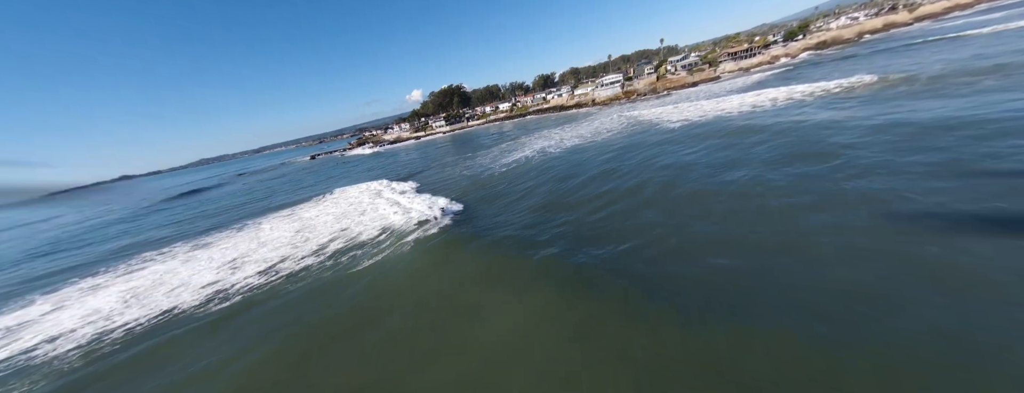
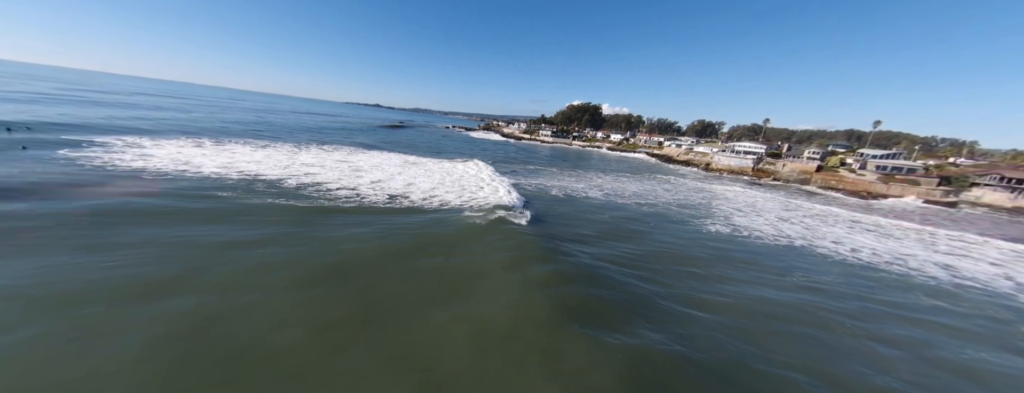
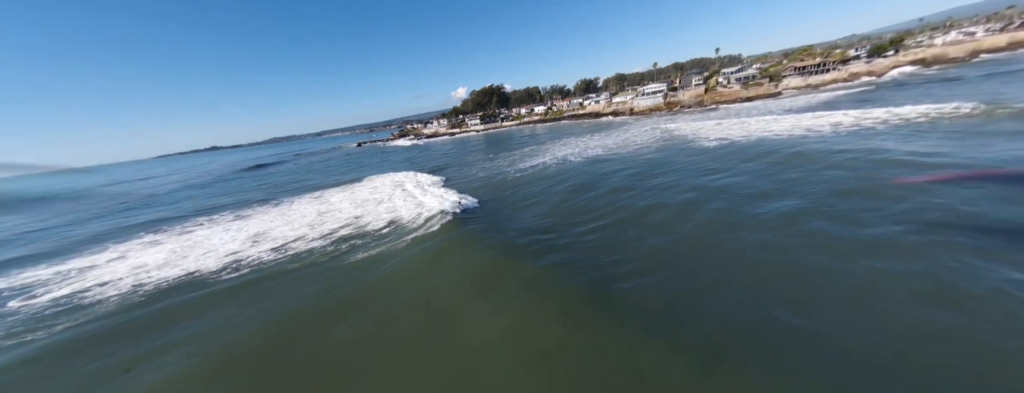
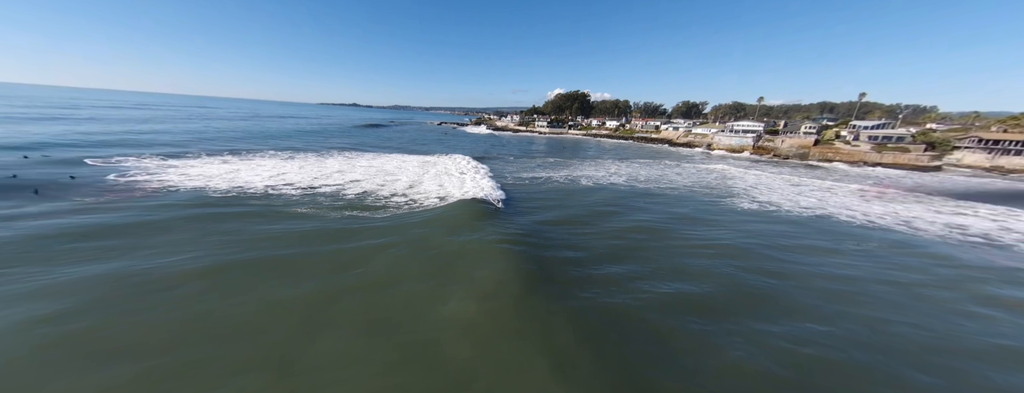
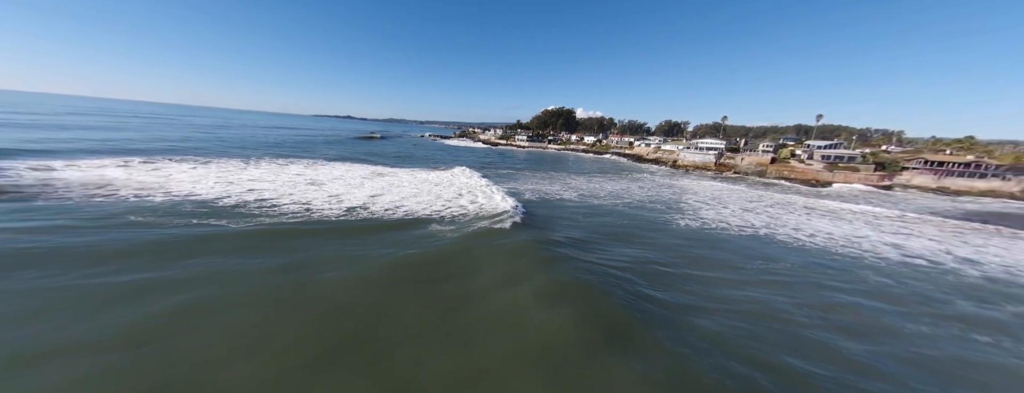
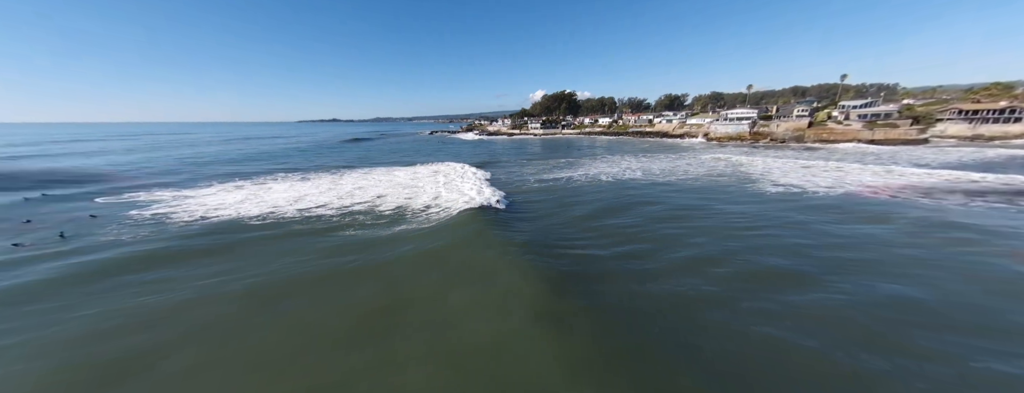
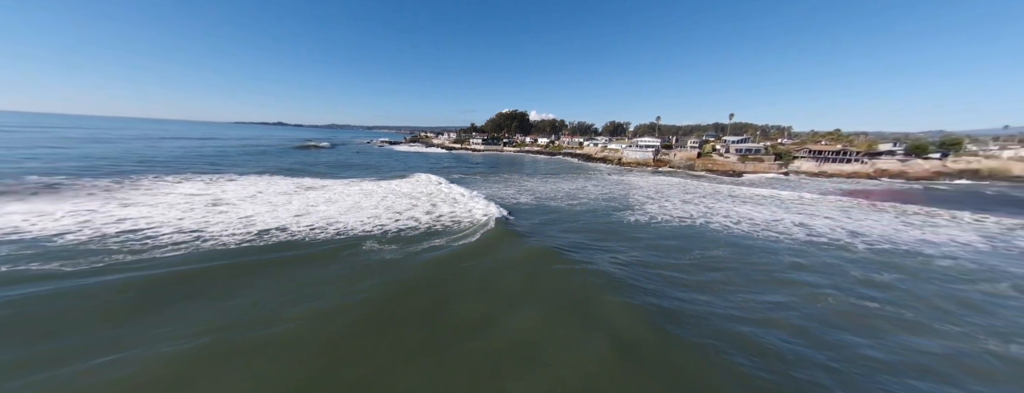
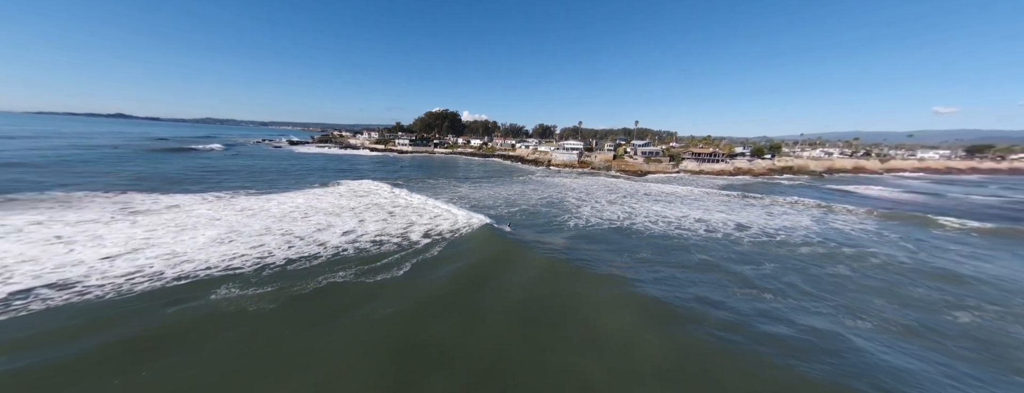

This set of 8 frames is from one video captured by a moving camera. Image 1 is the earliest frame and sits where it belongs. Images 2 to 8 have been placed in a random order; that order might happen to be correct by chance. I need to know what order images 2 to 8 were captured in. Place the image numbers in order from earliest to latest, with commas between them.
3, 6, 4, 2, 5, 7, 8
